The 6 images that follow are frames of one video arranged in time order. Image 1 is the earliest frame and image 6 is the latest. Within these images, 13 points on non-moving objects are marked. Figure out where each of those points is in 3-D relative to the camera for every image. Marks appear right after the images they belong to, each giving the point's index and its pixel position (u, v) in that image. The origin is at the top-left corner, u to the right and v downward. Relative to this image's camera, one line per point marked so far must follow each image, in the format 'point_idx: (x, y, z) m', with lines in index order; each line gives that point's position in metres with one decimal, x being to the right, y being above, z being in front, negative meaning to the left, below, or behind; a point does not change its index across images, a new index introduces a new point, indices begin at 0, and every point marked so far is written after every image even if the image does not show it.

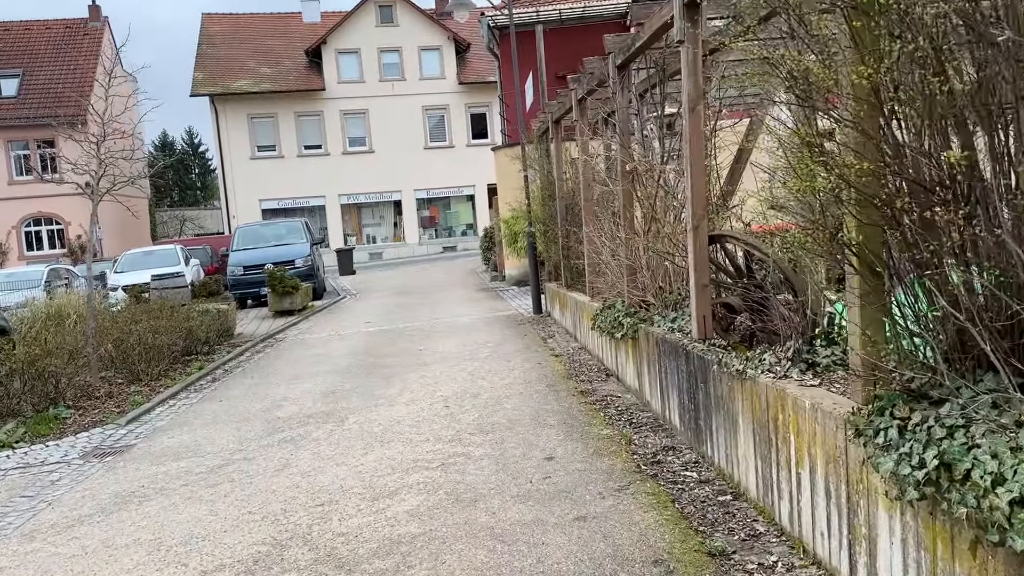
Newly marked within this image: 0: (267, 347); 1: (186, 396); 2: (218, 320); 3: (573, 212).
0: (-3.9, -0.9, +11.7) m
1: (-3.7, -1.2, +8.4) m
2: (-4.7, -0.5, +11.8) m
3: (+0.9, +1.0, +9.9) m
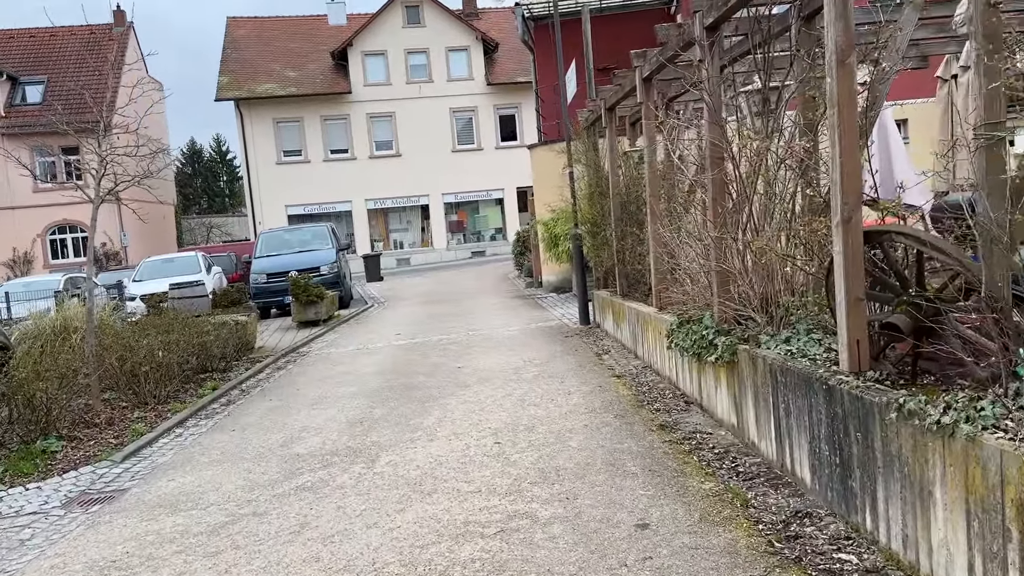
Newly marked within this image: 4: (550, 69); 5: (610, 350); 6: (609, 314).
0: (-3.2, -1.1, +10.6) m
1: (-3.2, -1.4, +7.4) m
2: (-4.1, -0.7, +10.8) m
3: (+1.5, +0.9, +8.7) m
4: (+0.9, +4.9, +16.8) m
5: (+1.2, -0.7, +8.6) m
6: (+1.3, -0.3, +9.5) m
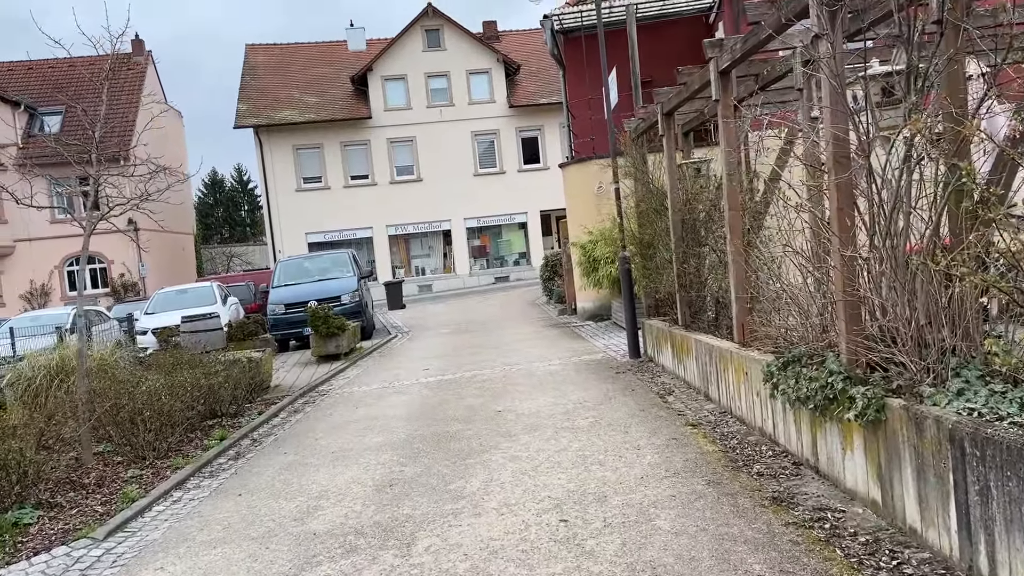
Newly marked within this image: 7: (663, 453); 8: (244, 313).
0: (-2.7, -1.5, +9.6) m
1: (-2.7, -1.7, +6.3) m
2: (-3.5, -1.1, +9.8) m
3: (+2.0, +0.6, +7.6) m
4: (+1.5, +4.4, +15.8) m
5: (+1.7, -1.0, +7.5) m
6: (+1.8, -0.6, +8.3) m
7: (+1.1, -1.2, +5.4) m
8: (-6.9, -0.6, +18.8) m
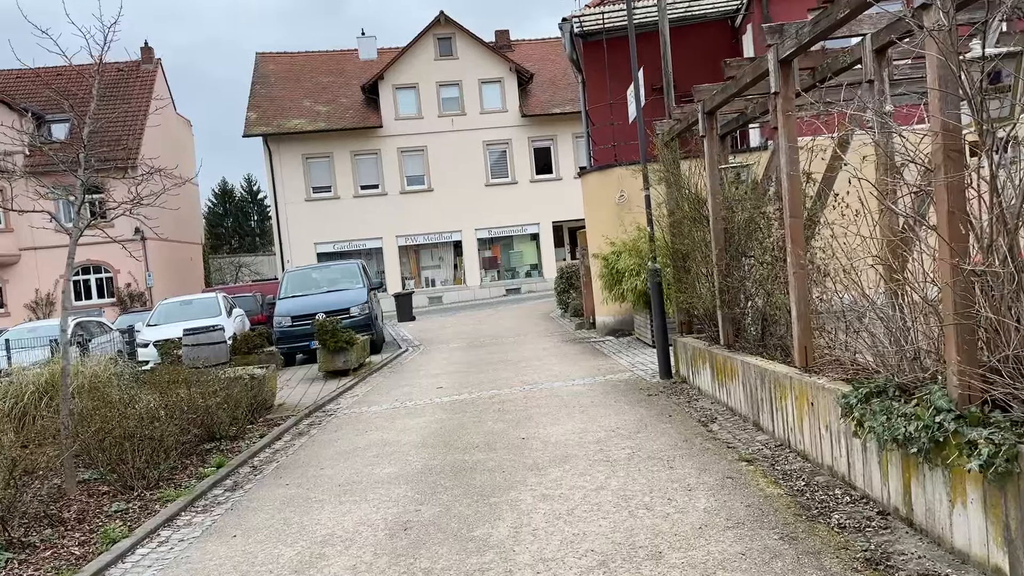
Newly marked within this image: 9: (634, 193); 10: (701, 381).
0: (-2.4, -1.7, +8.9) m
1: (-2.5, -1.8, +5.7) m
2: (-3.2, -1.3, +9.1) m
3: (+2.2, +0.5, +6.9) m
4: (+1.9, +4.1, +15.2) m
5: (+1.9, -1.2, +6.7) m
6: (+2.0, -0.8, +7.6) m
7: (+1.3, -1.3, +4.7) m
8: (-6.5, -0.9, +18.2) m
9: (+2.2, +1.7, +13.4) m
10: (+2.0, -1.0, +7.7) m
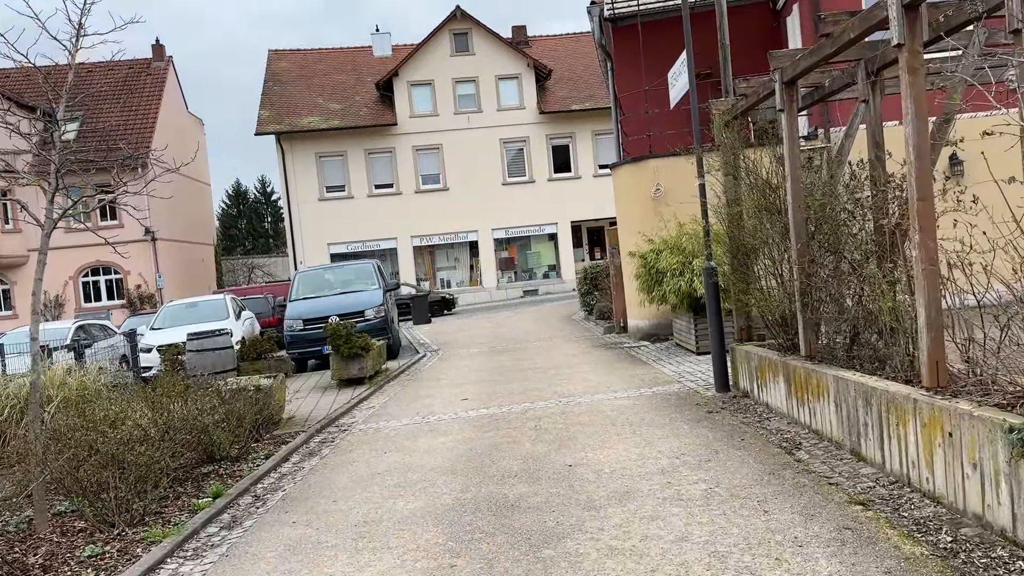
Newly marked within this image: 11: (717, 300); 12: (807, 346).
0: (-2.0, -1.7, +7.9) m
1: (-2.2, -1.8, +4.7) m
2: (-2.8, -1.3, +8.1) m
3: (+2.6, +0.5, +5.9) m
4: (+2.4, +4.1, +14.1) m
5: (+2.2, -1.2, +5.7) m
6: (+2.4, -0.8, +6.5) m
7: (+1.6, -1.4, +3.6) m
8: (-6.0, -1.0, +17.3) m
9: (+2.7, +1.7, +12.3) m
10: (+2.4, -1.0, +6.7) m
11: (+2.3, -0.1, +8.1) m
12: (+2.5, -0.5, +6.2) m
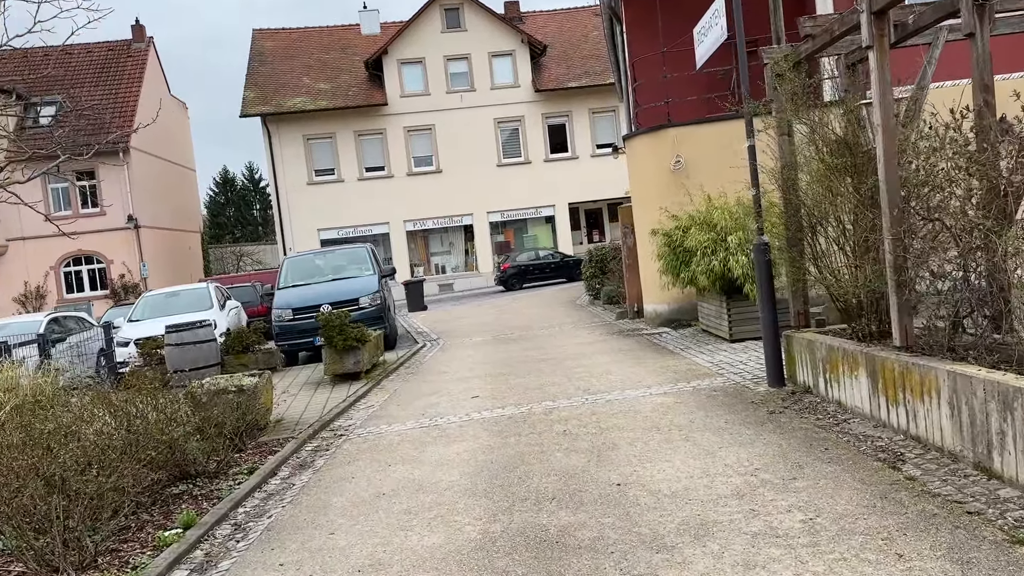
0: (-1.8, -1.5, +6.9) m
1: (-1.9, -1.7, +3.6) m
2: (-2.6, -1.2, +7.1) m
3: (+2.8, +0.6, +4.8) m
4: (+2.4, +4.4, +13.0) m
5: (+2.5, -1.0, +4.7) m
6: (+2.6, -0.6, +5.5) m
7: (+1.9, -1.2, +2.6) m
8: (-5.9, -0.7, +16.2) m
9: (+2.8, +2.0, +11.2) m
10: (+2.6, -0.8, +5.6) m
11: (+2.4, +0.1, +7.0) m
12: (+2.7, -0.3, +5.2) m
